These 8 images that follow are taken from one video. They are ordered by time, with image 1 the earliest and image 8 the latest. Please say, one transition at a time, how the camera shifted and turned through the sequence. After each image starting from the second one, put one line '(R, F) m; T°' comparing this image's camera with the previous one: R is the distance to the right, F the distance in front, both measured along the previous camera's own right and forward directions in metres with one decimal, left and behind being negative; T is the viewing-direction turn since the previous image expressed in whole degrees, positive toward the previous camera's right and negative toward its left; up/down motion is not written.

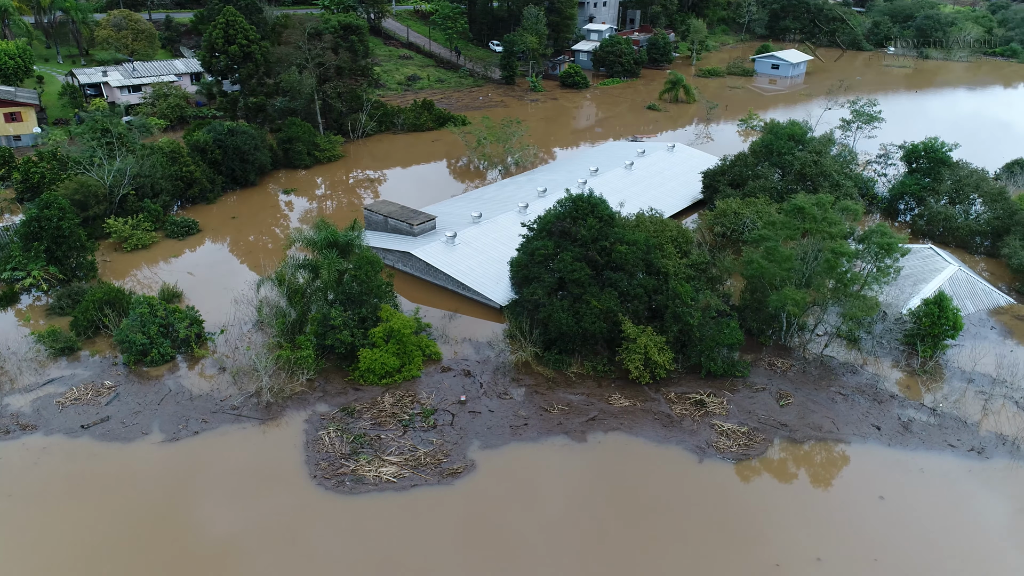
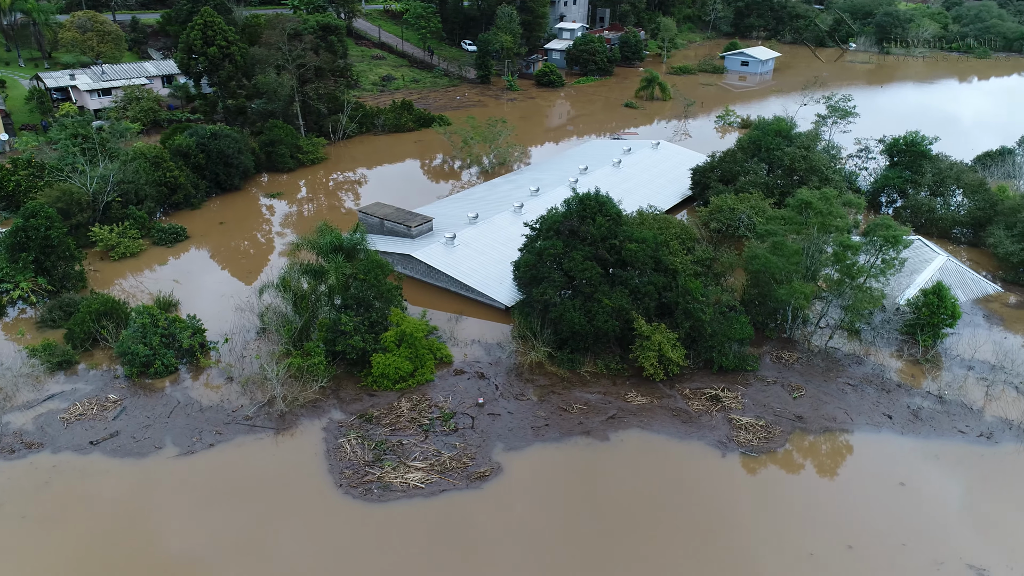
(-1.2, +0.1) m; +3°
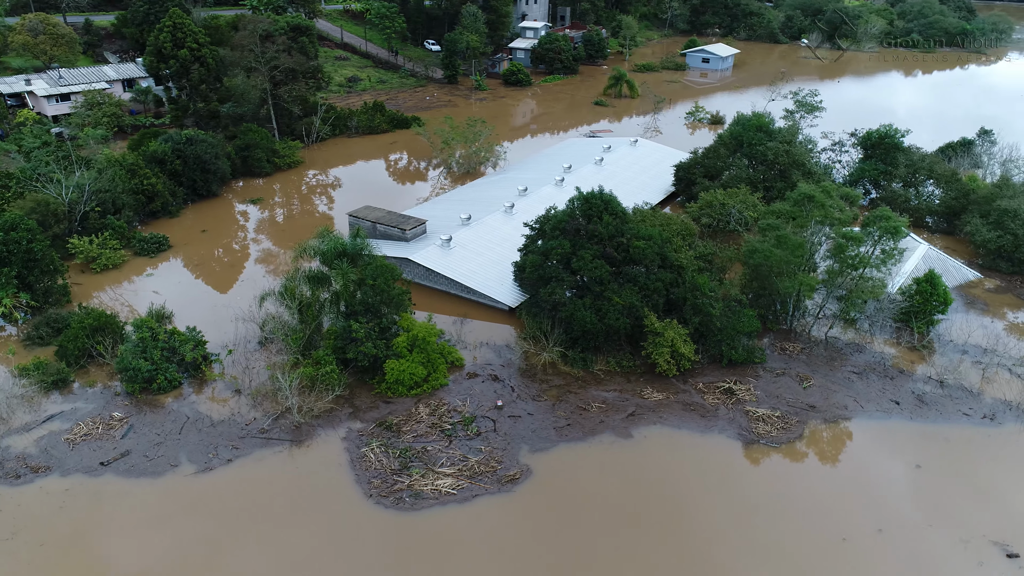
(-1.5, +0.1) m; +4°
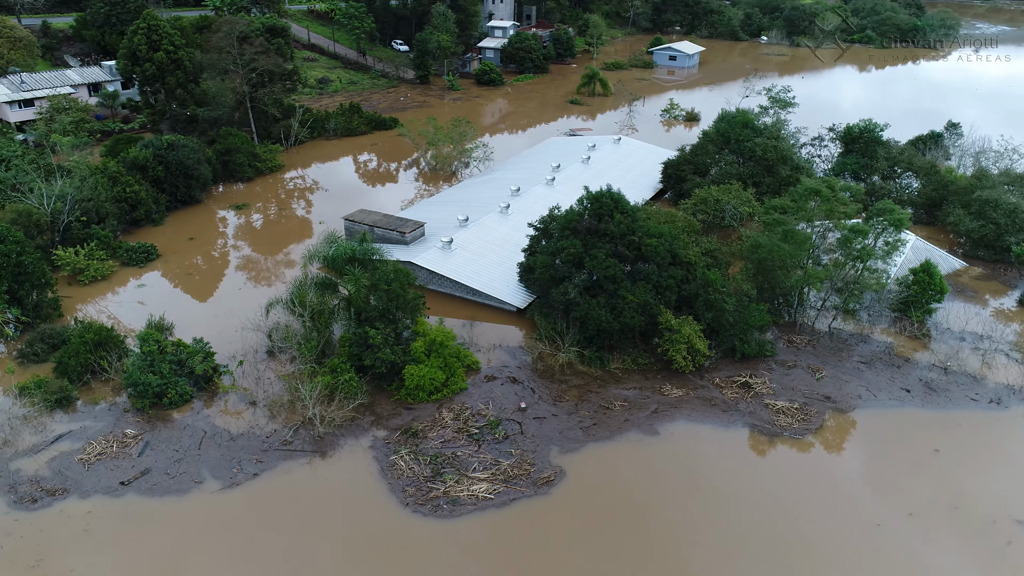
(-1.5, +0.1) m; +3°
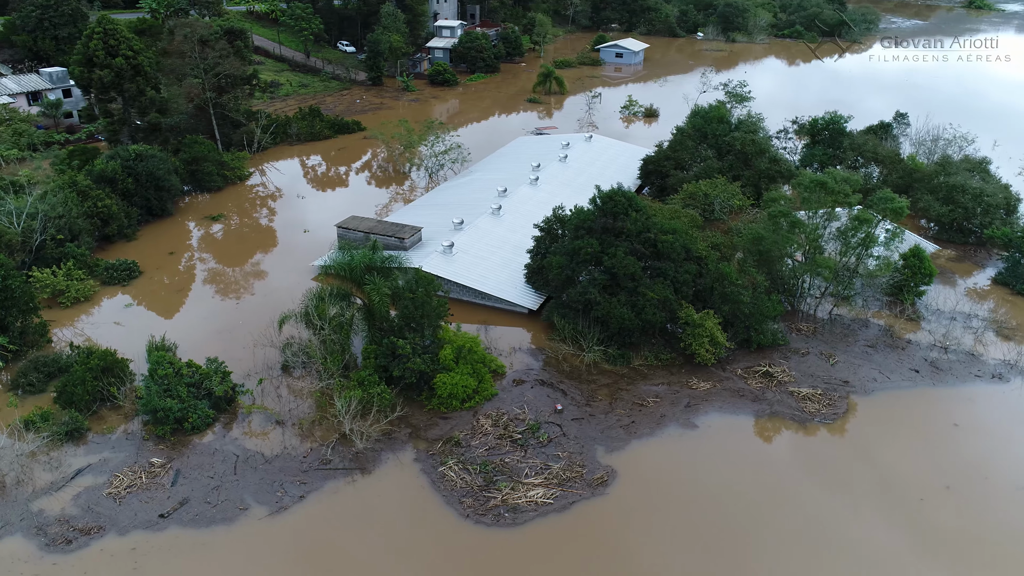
(-2.3, +0.2) m; +5°
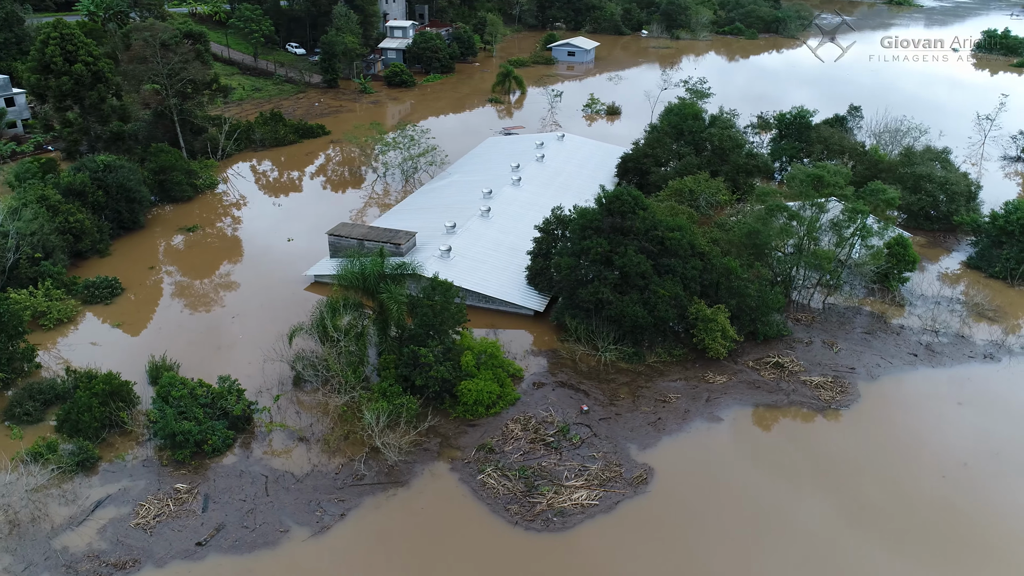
(-1.9, +0.2) m; +5°
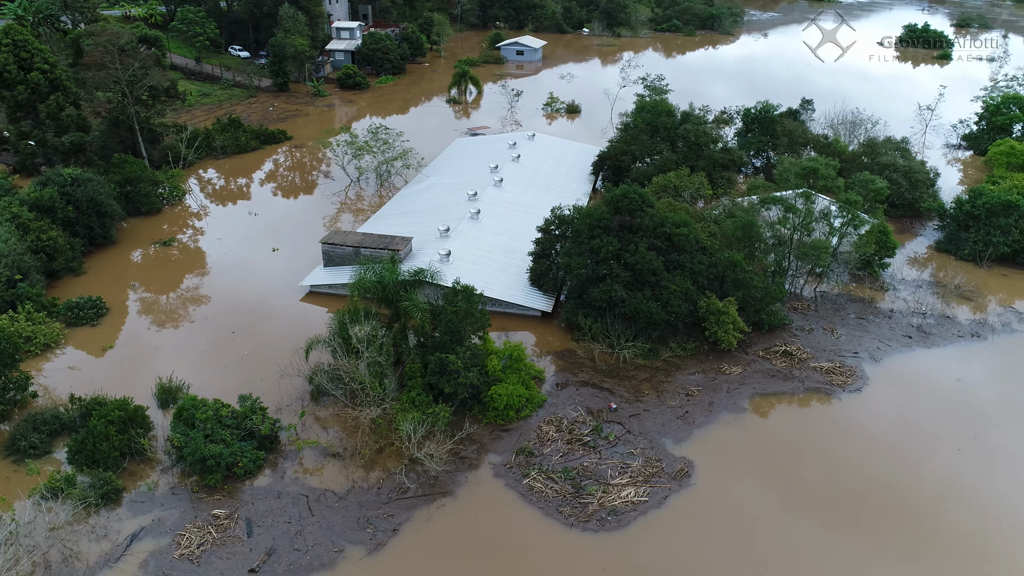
(-2.1, +0.1) m; +5°
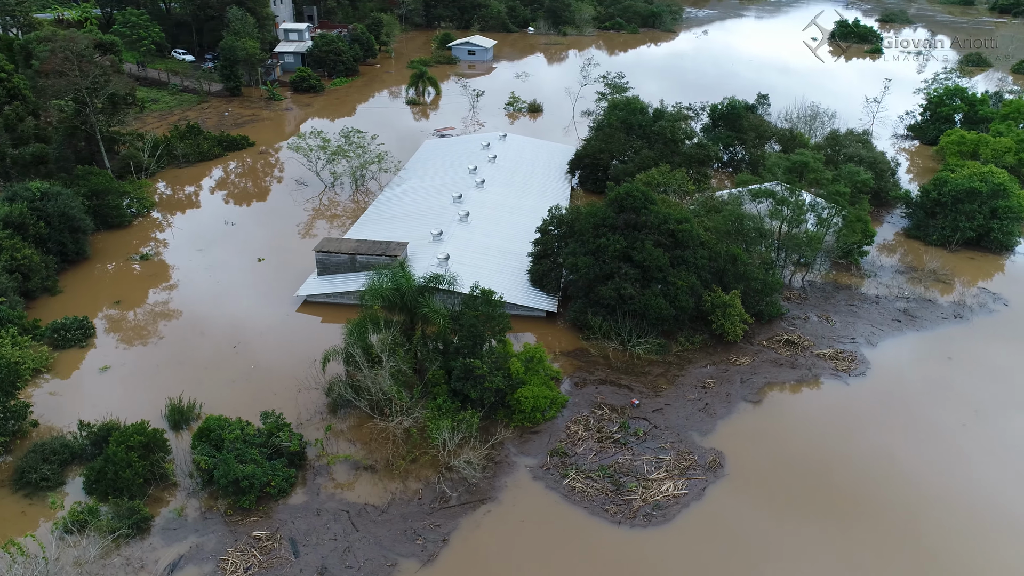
(-1.9, +0.1) m; +5°
